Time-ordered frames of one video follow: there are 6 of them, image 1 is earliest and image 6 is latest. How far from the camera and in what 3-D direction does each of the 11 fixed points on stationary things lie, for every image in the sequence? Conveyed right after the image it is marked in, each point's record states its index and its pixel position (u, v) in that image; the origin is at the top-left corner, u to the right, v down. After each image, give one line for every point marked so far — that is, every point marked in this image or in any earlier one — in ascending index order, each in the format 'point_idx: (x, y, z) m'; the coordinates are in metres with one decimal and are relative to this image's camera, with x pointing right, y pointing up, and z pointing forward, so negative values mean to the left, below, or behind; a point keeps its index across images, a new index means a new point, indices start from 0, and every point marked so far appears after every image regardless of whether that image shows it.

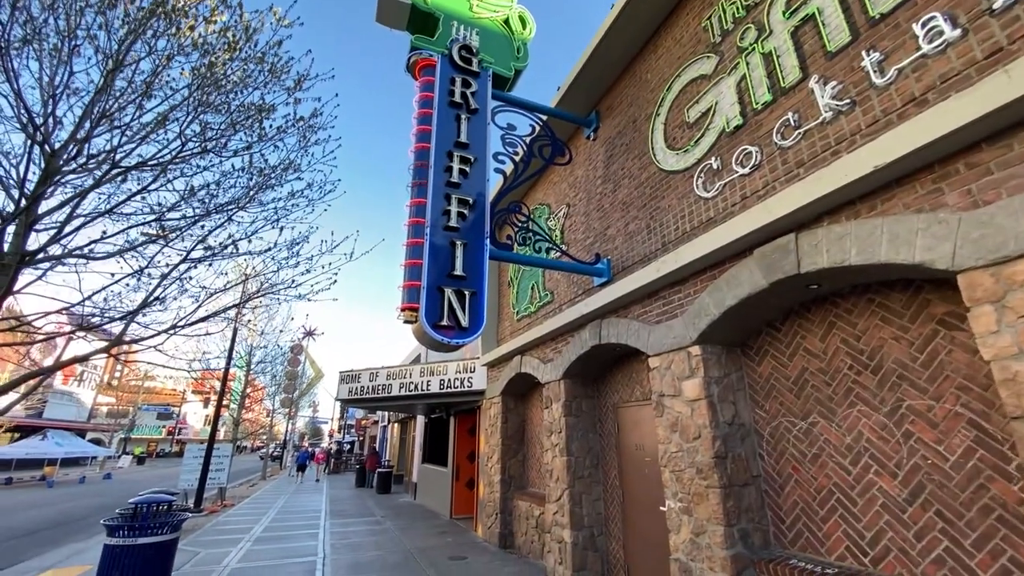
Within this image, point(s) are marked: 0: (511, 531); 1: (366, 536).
0: (0.0, -5.0, +9.0) m
1: (-3.4, -5.8, +10.3) m
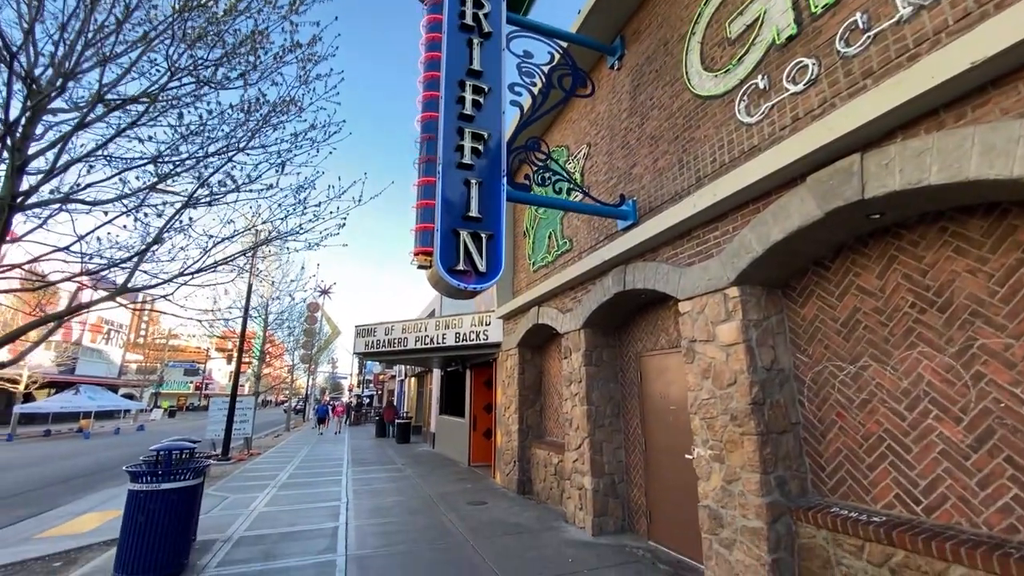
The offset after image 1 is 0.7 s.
0: (+0.3, -3.9, +9.1) m
1: (-3.0, -4.7, +10.5) m
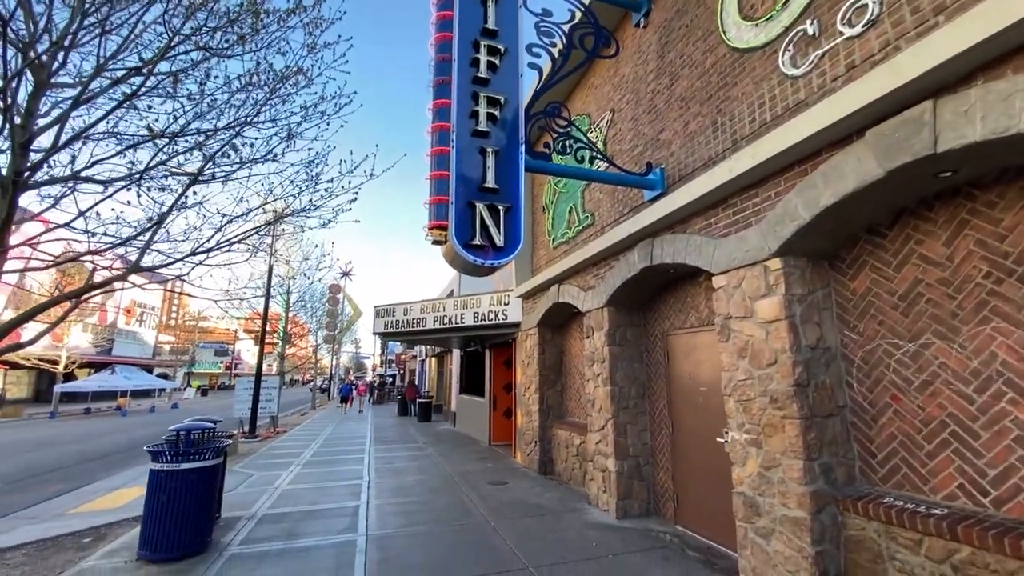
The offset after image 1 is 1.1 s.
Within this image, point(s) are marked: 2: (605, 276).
0: (+0.8, -3.5, +8.9) m
1: (-2.5, -4.2, +10.6) m
2: (+1.5, +0.2, +6.9) m
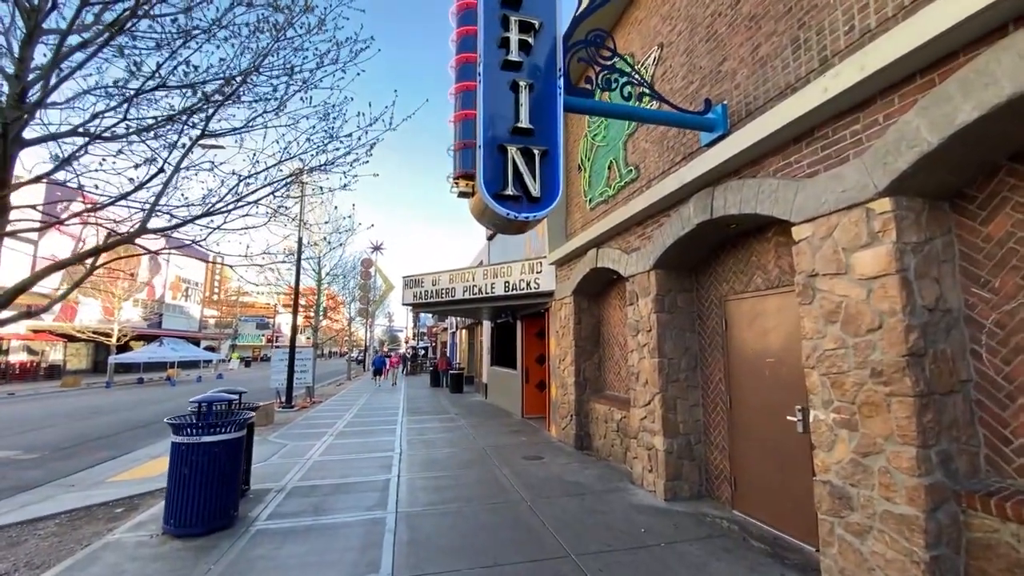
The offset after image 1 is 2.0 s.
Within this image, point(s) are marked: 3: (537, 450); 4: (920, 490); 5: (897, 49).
0: (+1.5, -2.8, +8.4) m
1: (-1.7, -3.4, +10.3) m
2: (+2.0, +0.7, +6.1) m
3: (+0.5, -3.1, +8.3) m
4: (+2.8, -1.4, +3.0) m
5: (+2.7, +1.7, +3.1) m
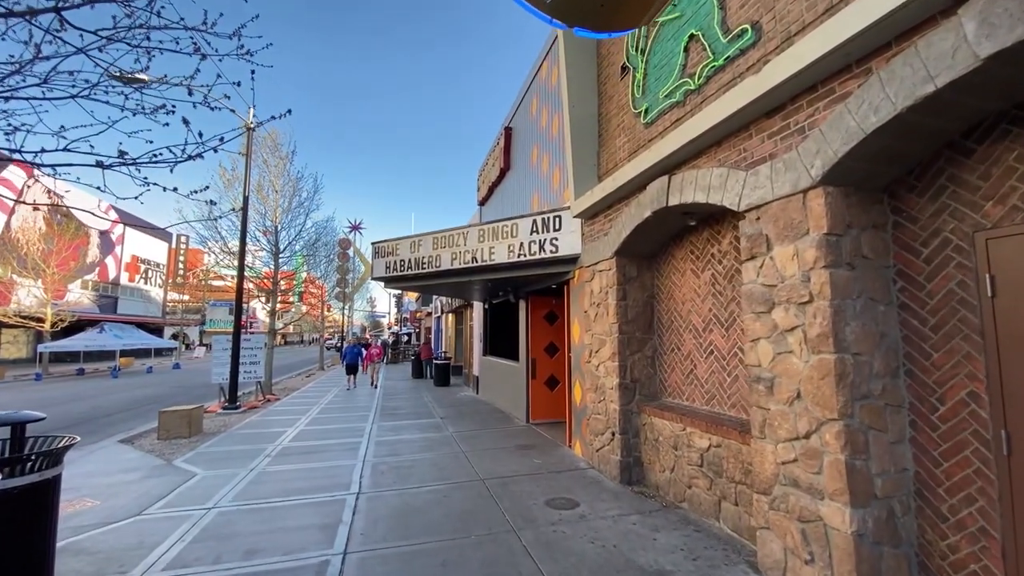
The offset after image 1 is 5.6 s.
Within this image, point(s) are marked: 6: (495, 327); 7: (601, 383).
0: (+1.6, -2.2, +5.7) m
1: (-1.6, -2.8, +7.5) m
2: (+2.2, +1.2, +3.3) m
3: (+0.7, -2.5, +5.5) m
4: (+3.1, -1.0, +0.2) m
5: (+3.1, +2.1, +0.2) m
6: (-0.5, -1.2, +13.2) m
7: (+1.3, -1.3, +6.2) m
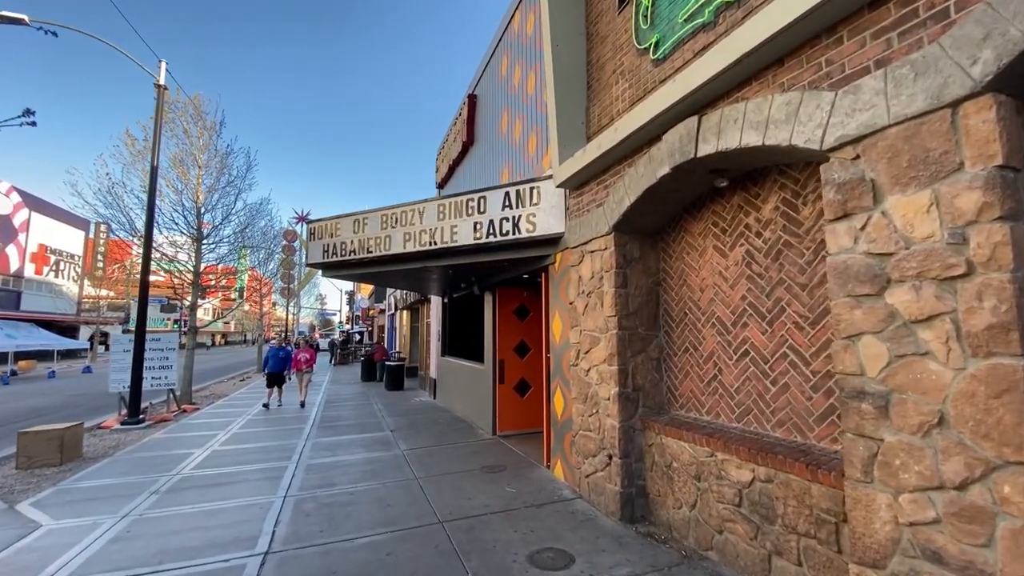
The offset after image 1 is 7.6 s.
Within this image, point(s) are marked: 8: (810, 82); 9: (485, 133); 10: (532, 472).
0: (+1.3, -2.1, +4.5) m
1: (-2.1, -2.6, +6.0) m
2: (+2.2, +1.4, +2.1) m
3: (+0.4, -2.3, +4.2) m
4: (+3.3, -0.8, -0.8) m
5: (+3.3, +2.2, -0.9) m
6: (-1.5, -1.0, +11.7) m
7: (+0.9, -1.2, +5.0) m
8: (+1.9, +1.3, +2.8) m
9: (-0.5, +3.2, +9.0) m
10: (+0.3, -2.5, +6.0) m
